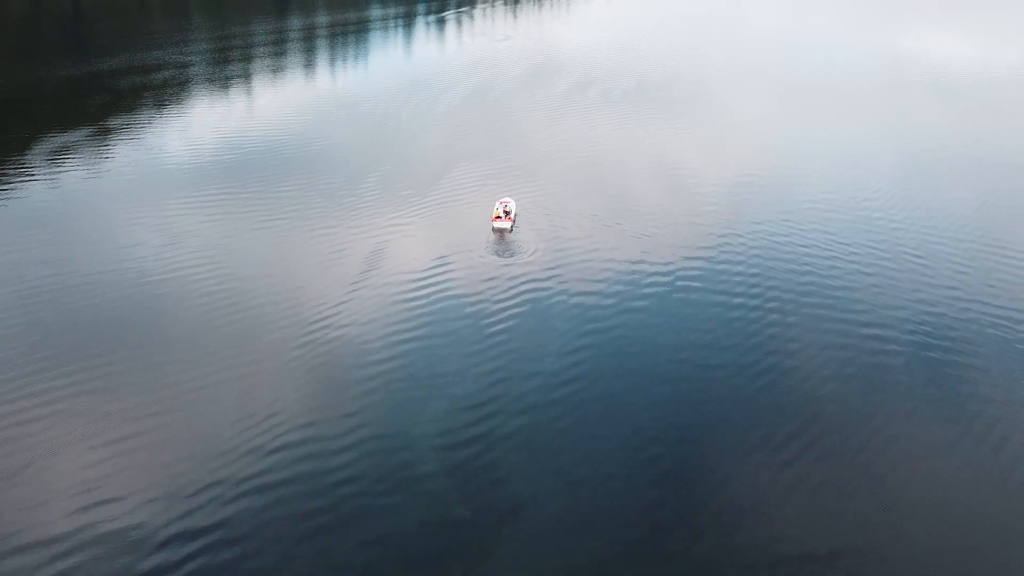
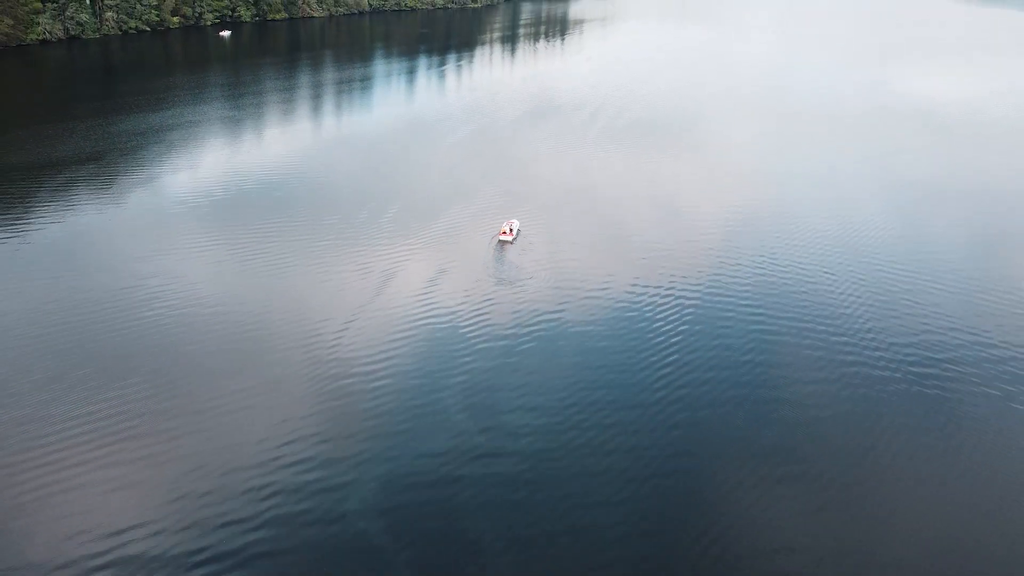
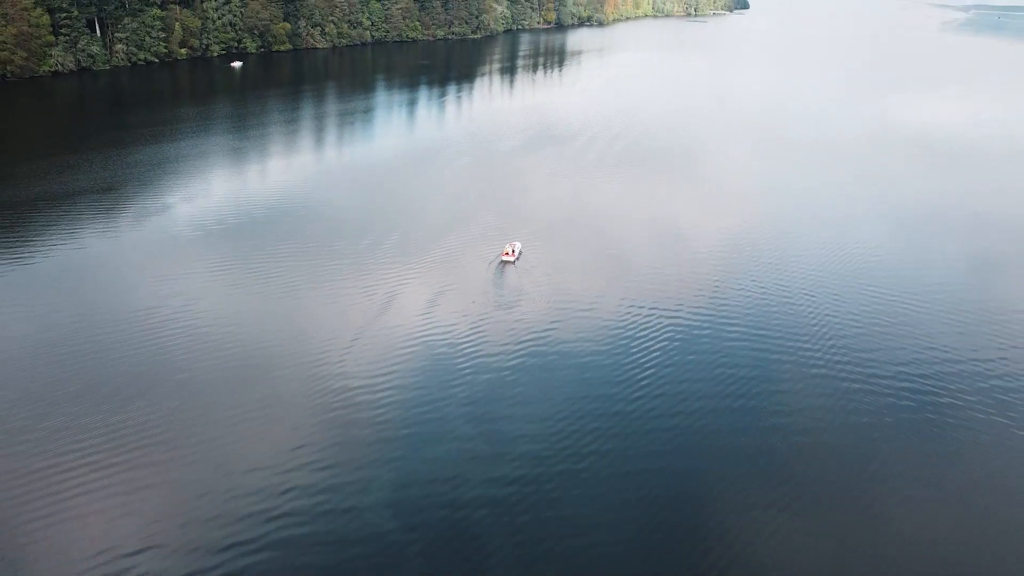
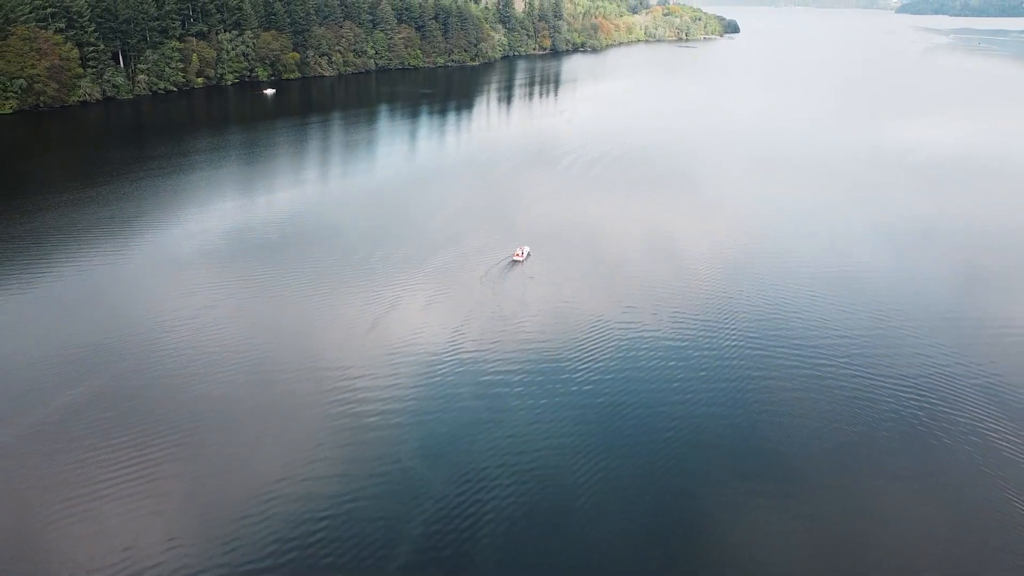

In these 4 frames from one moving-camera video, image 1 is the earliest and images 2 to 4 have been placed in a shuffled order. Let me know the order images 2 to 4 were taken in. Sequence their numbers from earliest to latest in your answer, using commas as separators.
2, 3, 4
